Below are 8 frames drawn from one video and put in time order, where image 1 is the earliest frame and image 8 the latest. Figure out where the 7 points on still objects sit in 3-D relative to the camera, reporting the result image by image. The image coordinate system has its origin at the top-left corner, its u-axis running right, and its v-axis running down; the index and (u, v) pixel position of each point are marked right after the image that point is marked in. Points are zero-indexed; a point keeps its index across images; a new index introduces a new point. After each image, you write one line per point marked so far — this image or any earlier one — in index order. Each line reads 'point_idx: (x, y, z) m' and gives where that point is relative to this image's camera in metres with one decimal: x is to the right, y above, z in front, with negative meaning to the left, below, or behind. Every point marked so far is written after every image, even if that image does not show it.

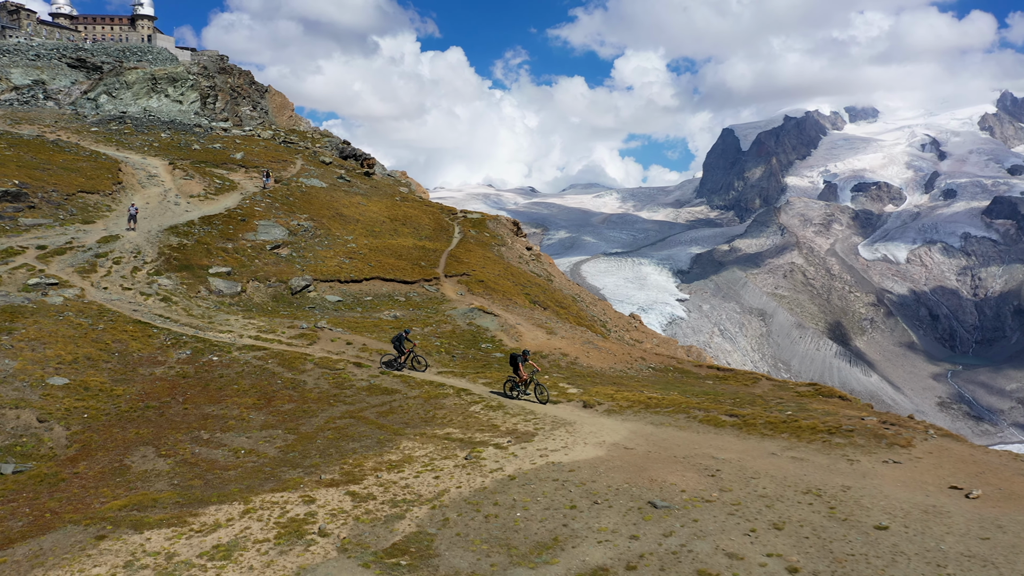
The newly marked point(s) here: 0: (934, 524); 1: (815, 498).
0: (+8.5, -4.8, +16.9) m
1: (+6.7, -4.7, +18.5) m
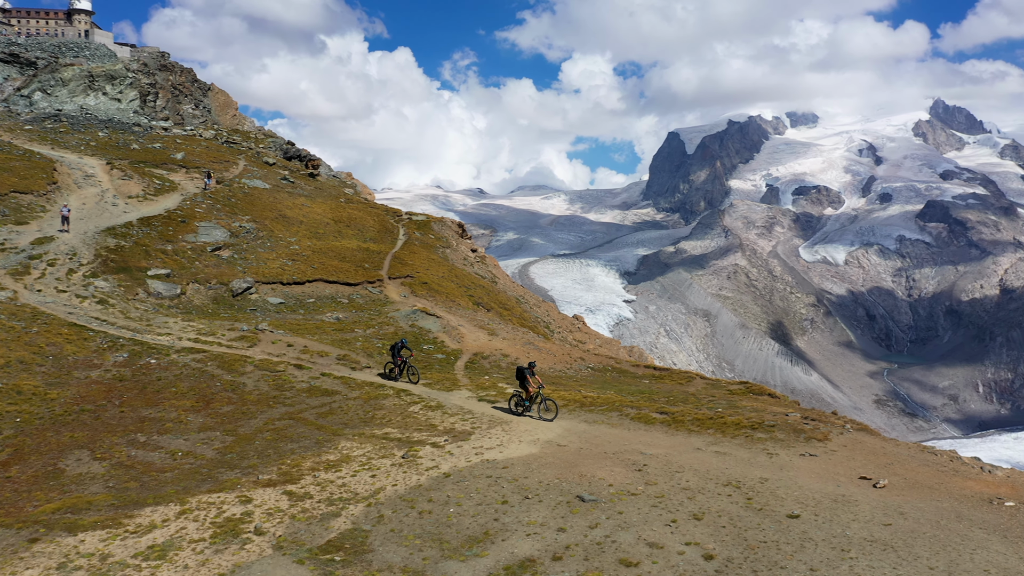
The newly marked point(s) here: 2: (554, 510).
0: (+7.1, -4.8, +18.0) m
1: (+5.2, -4.7, +19.5) m
2: (+0.9, -4.9, +18.4) m
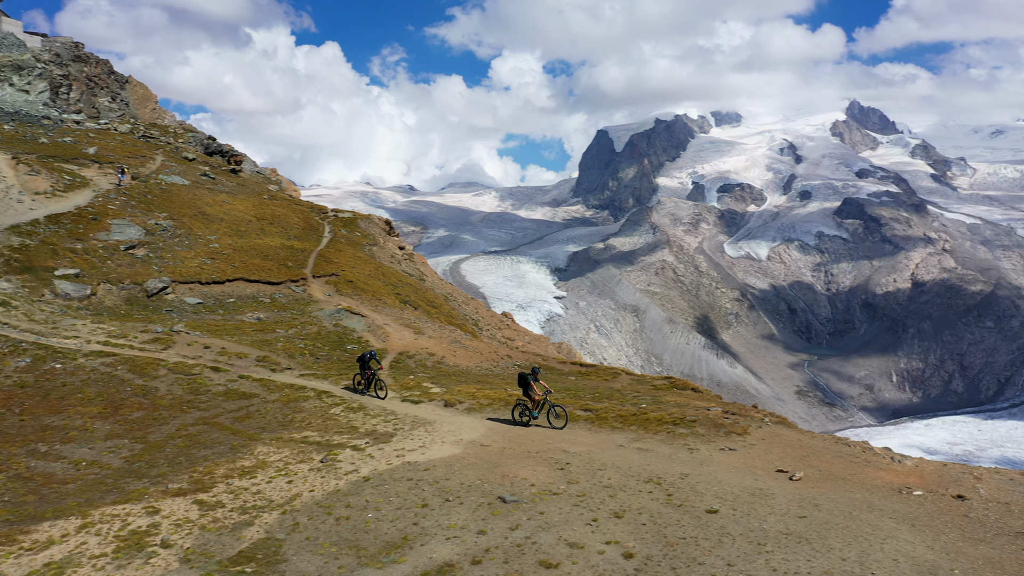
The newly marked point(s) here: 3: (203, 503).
0: (+5.4, -4.8, +18.2) m
1: (+3.3, -4.6, +19.6) m
2: (-0.8, -4.8, +18.1) m
3: (-7.2, -5.0, +19.4) m
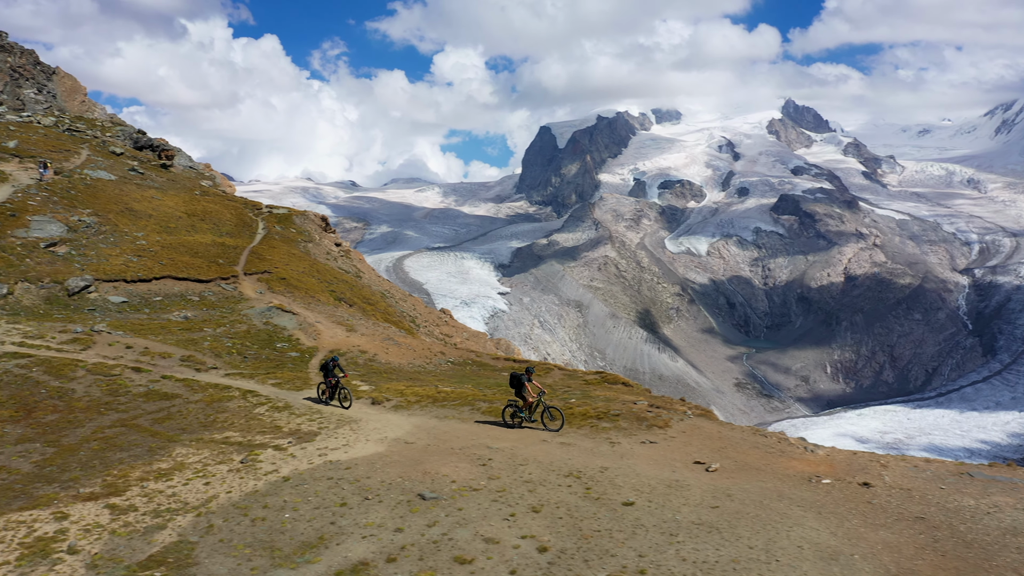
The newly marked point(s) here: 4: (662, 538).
0: (+3.6, -4.7, +18.6) m
1: (+1.5, -4.6, +19.8) m
2: (-2.6, -4.8, +18.0) m
3: (-9.0, -5.0, +18.9) m
4: (+2.9, -4.9, +16.4) m
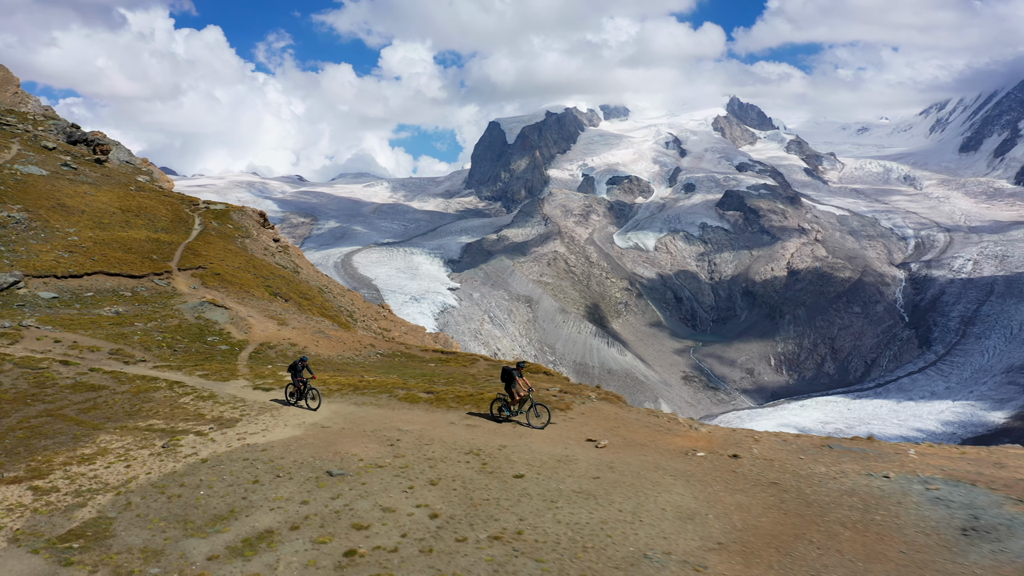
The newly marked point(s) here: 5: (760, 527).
0: (+1.2, -4.5, +20.5) m
1: (-1.0, -4.4, +21.6) m
2: (-4.9, -4.6, +19.6) m
3: (-11.4, -4.8, +20.1) m
4: (+0.7, -4.7, +18.3) m
5: (+4.9, -4.8, +17.1) m
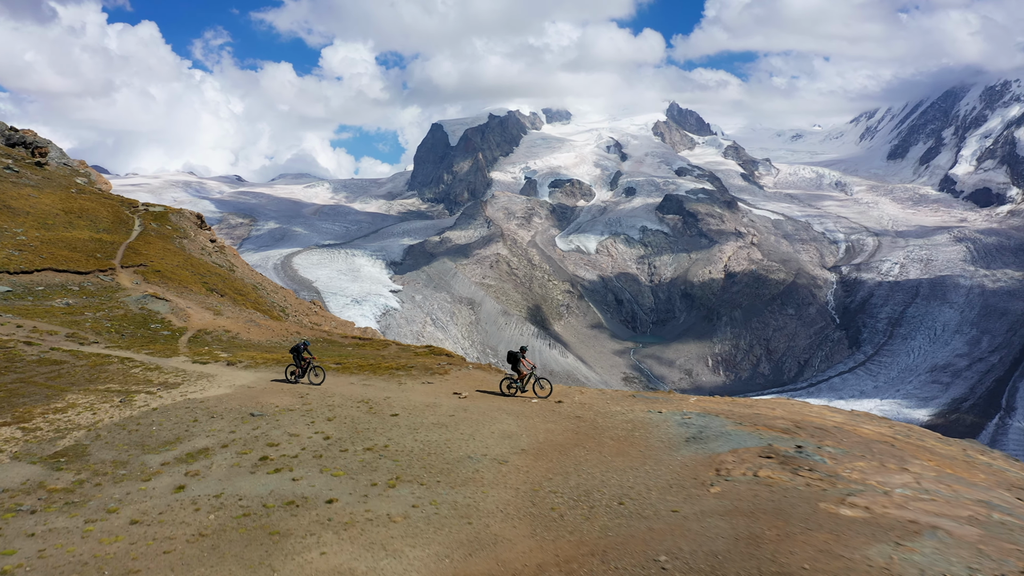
0: (-2.8, -4.1, +27.6) m
1: (-5.1, -4.0, +28.5) m
2: (-8.9, -4.2, +26.2) m
3: (-15.4, -4.4, +26.3) m
4: (-3.2, -4.3, +25.4) m
5: (+1.2, -4.4, +24.4) m
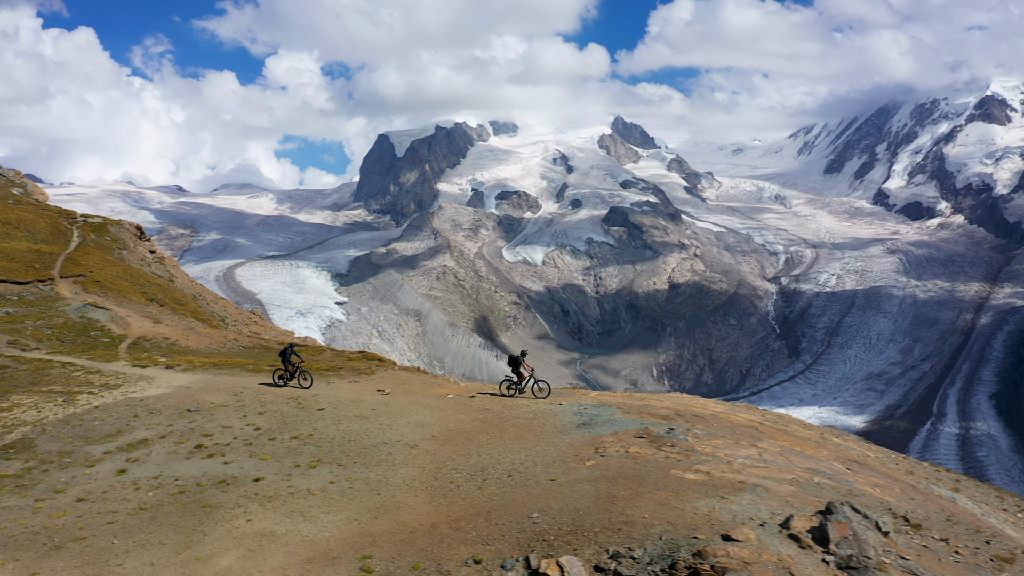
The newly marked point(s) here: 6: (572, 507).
0: (-5.9, -4.3, +30.4) m
1: (-8.2, -4.2, +31.2) m
2: (-11.8, -4.4, +28.7) m
3: (-18.3, -4.7, +28.3) m
4: (-6.1, -4.5, +28.2) m
5: (-1.7, -4.6, +27.5) m
6: (+1.4, -5.0, +19.1) m
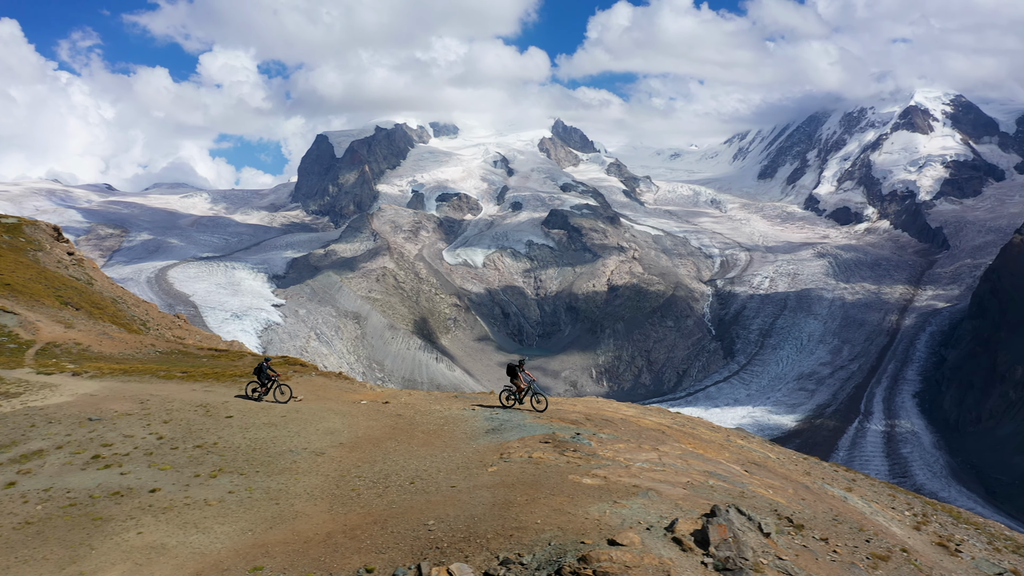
0: (-9.1, -4.5, +30.0) m
1: (-11.4, -4.4, +30.6) m
2: (-14.8, -4.6, +27.9) m
3: (-21.3, -4.8, +27.1) m
4: (-9.1, -4.7, +27.7) m
5: (-4.7, -4.8, +27.4) m
6: (-1.0, -5.2, +19.2) m
